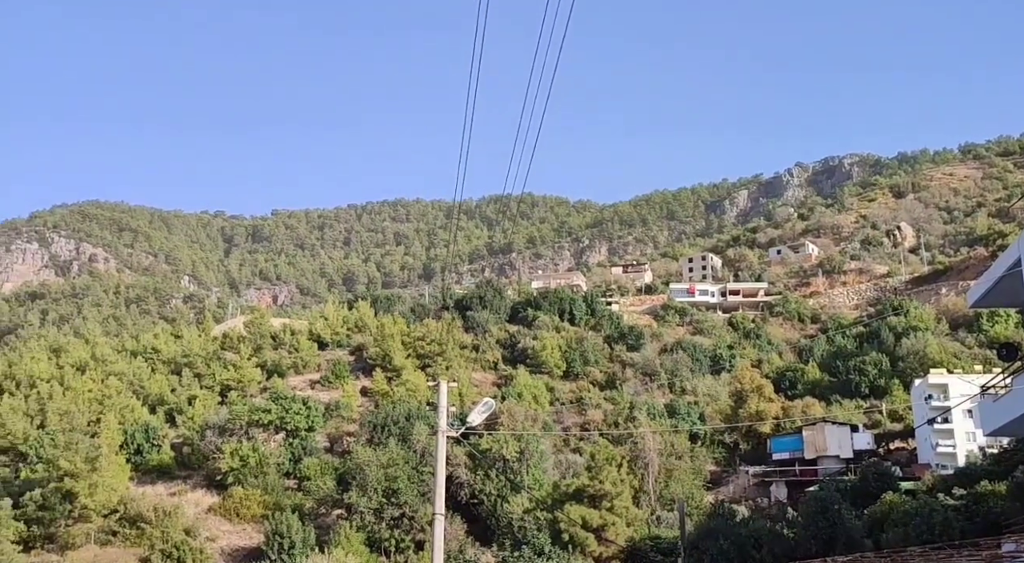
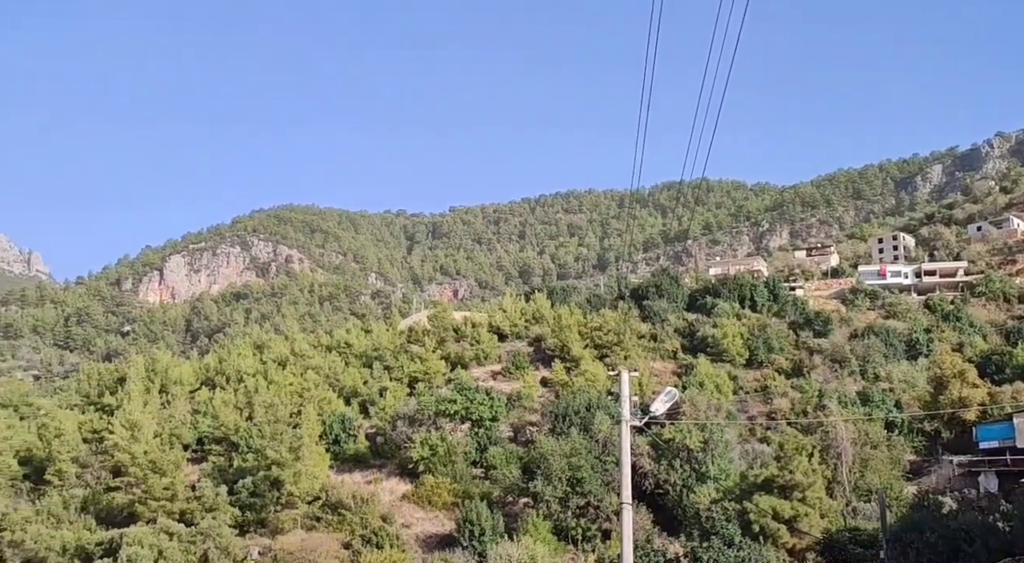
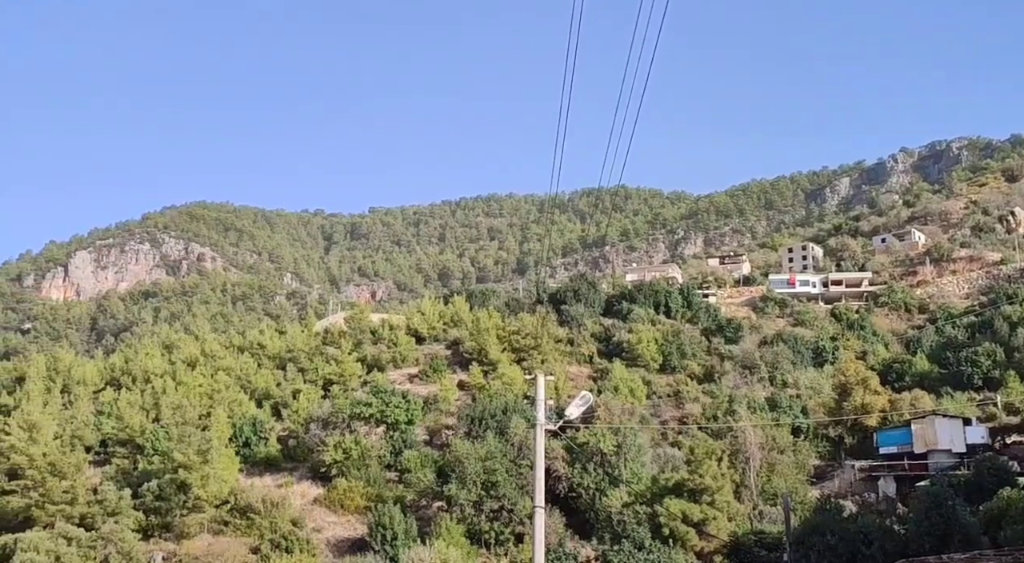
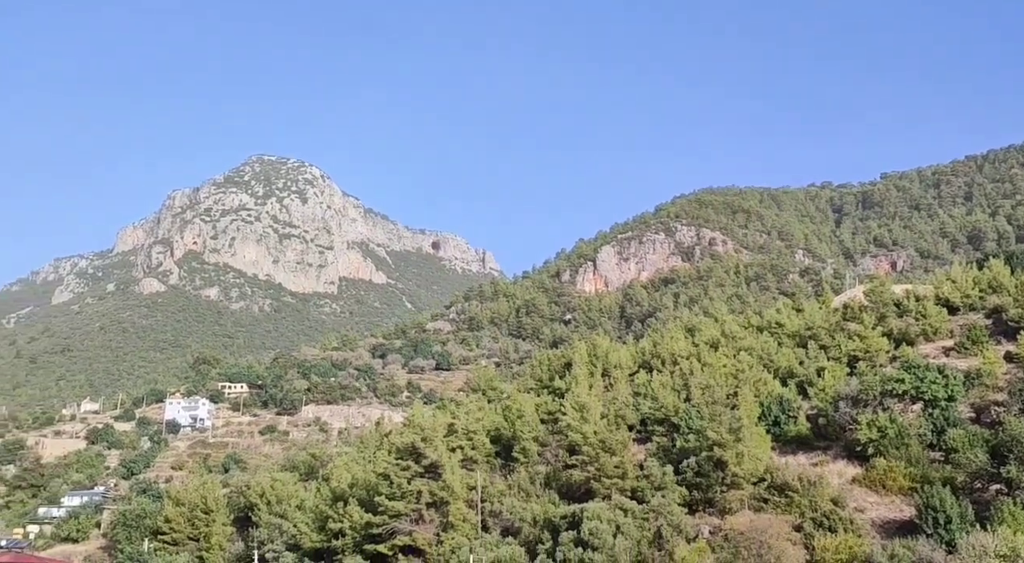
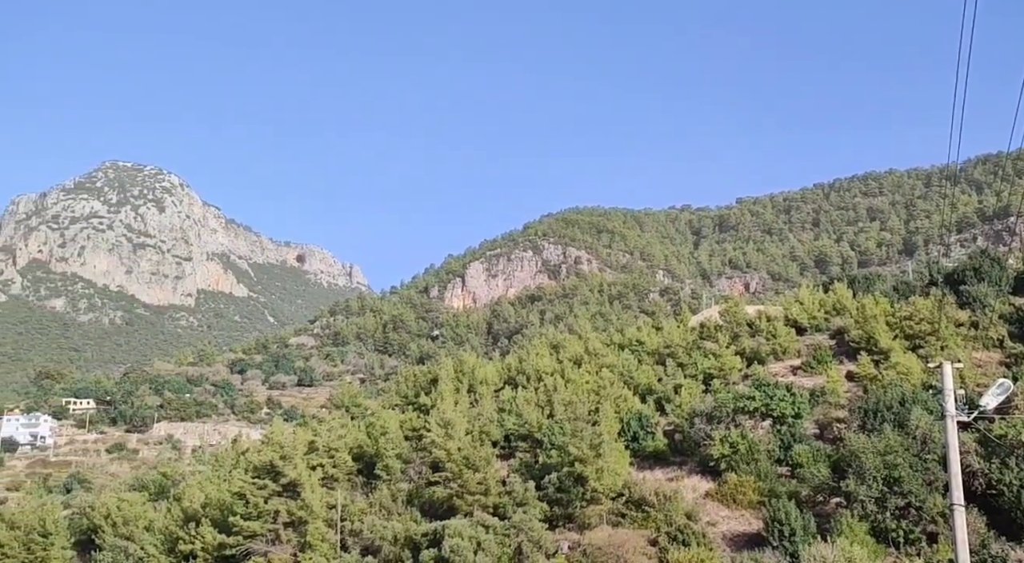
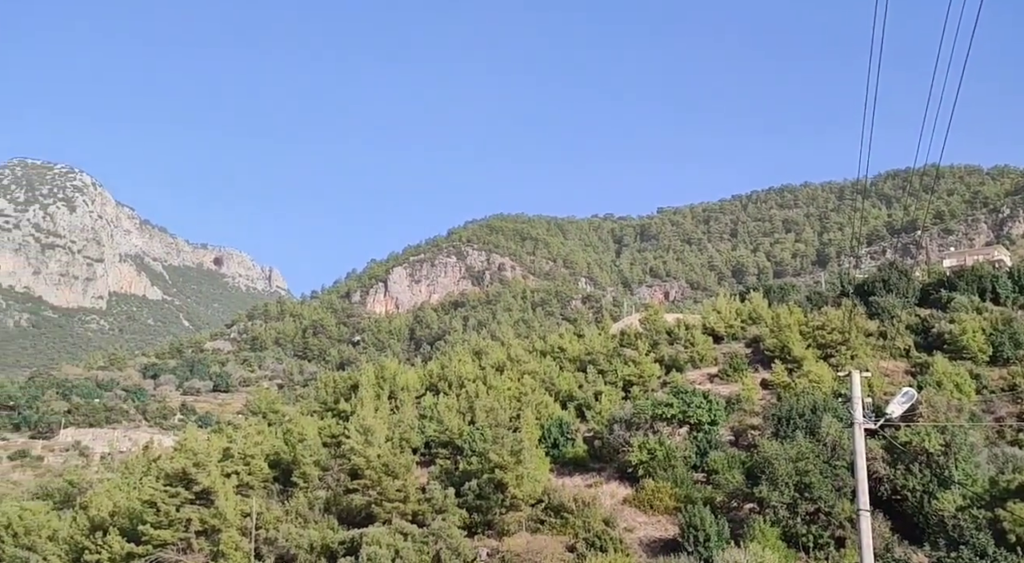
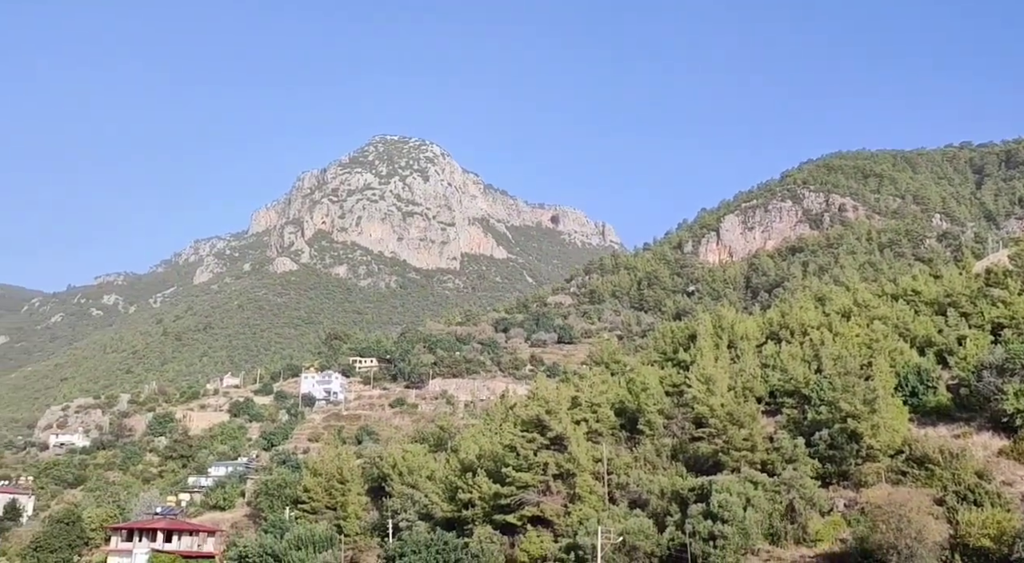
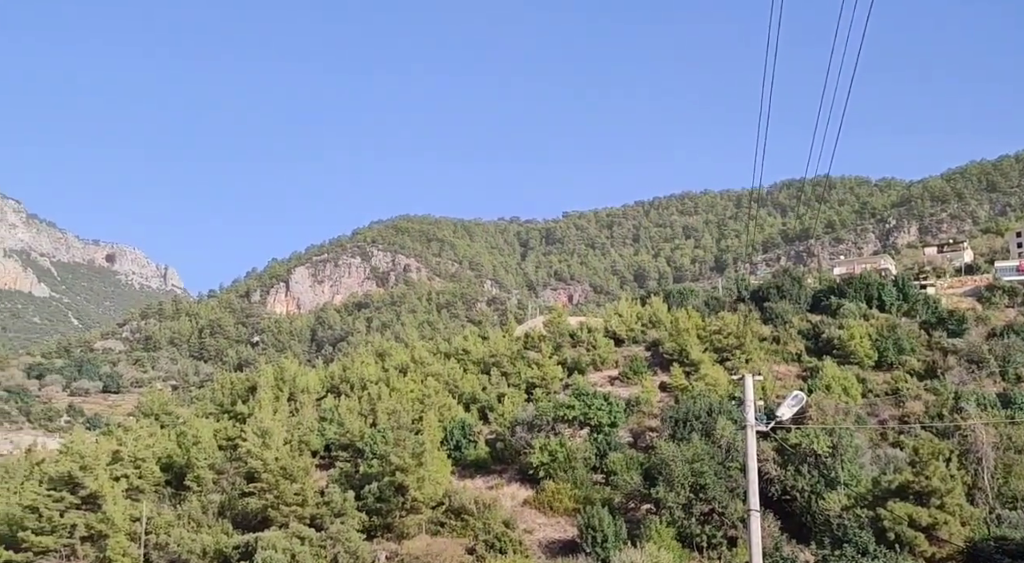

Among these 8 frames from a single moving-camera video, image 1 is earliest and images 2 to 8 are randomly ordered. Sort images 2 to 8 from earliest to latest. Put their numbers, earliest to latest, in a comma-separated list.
3, 2, 8, 6, 5, 4, 7
